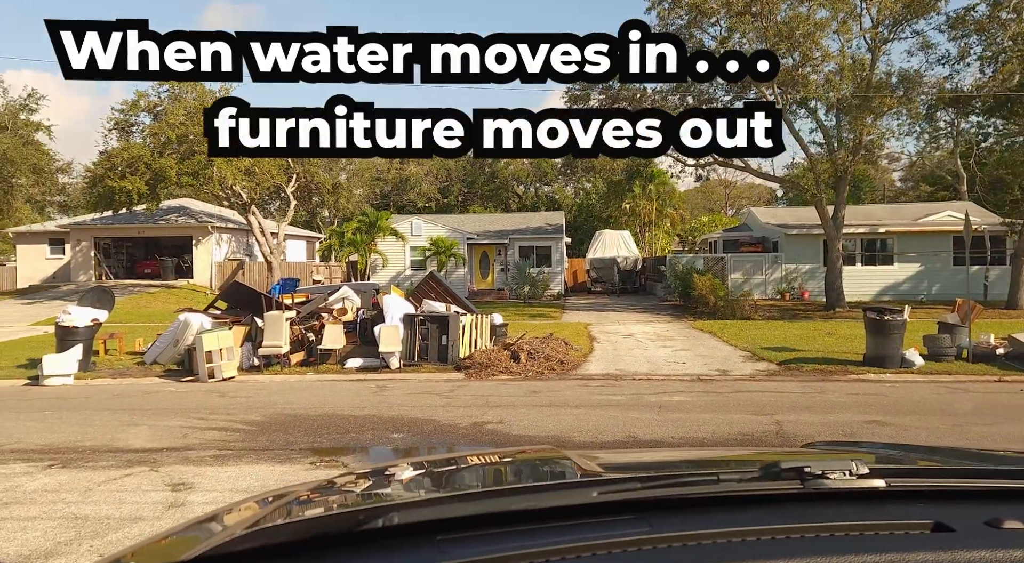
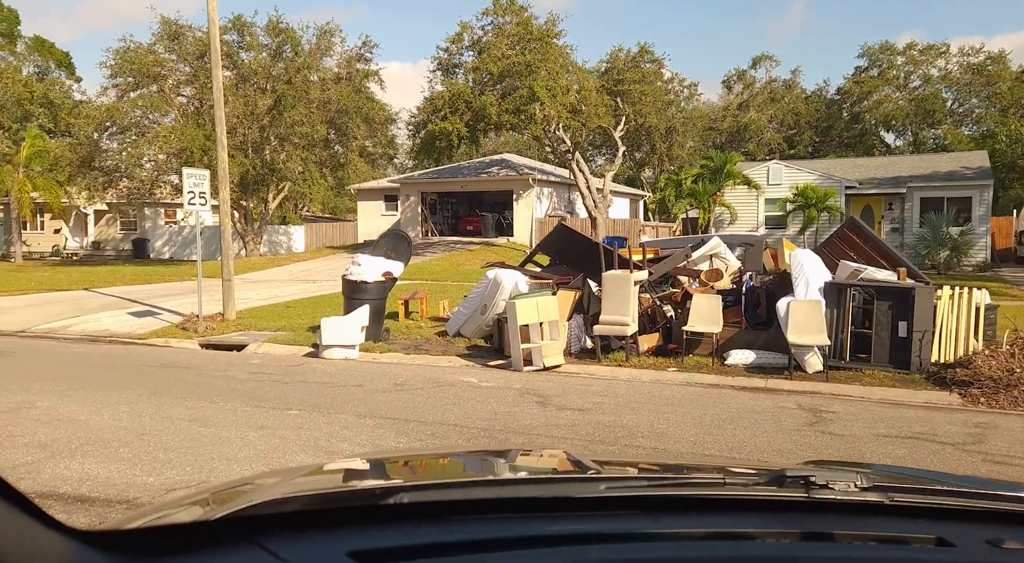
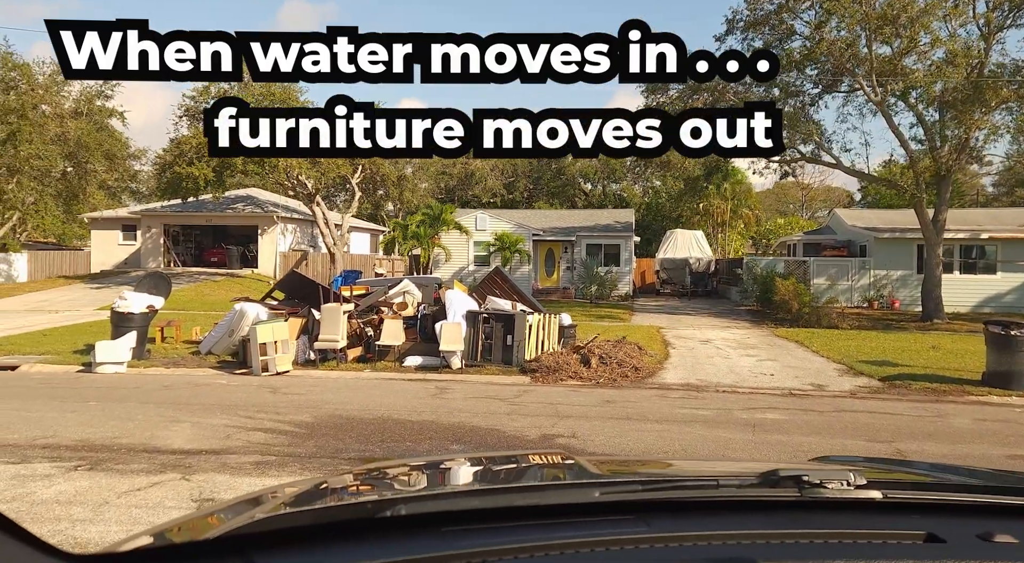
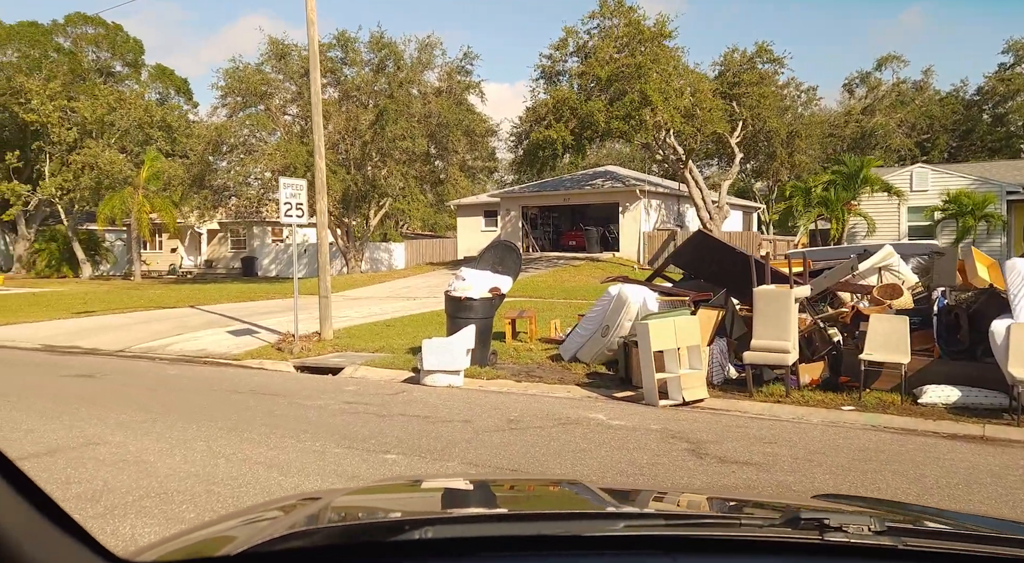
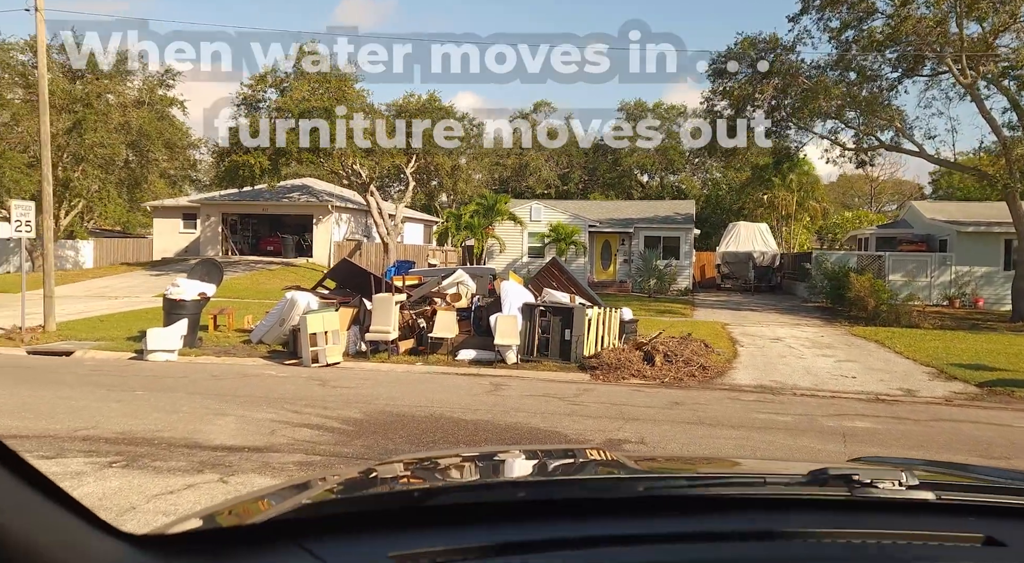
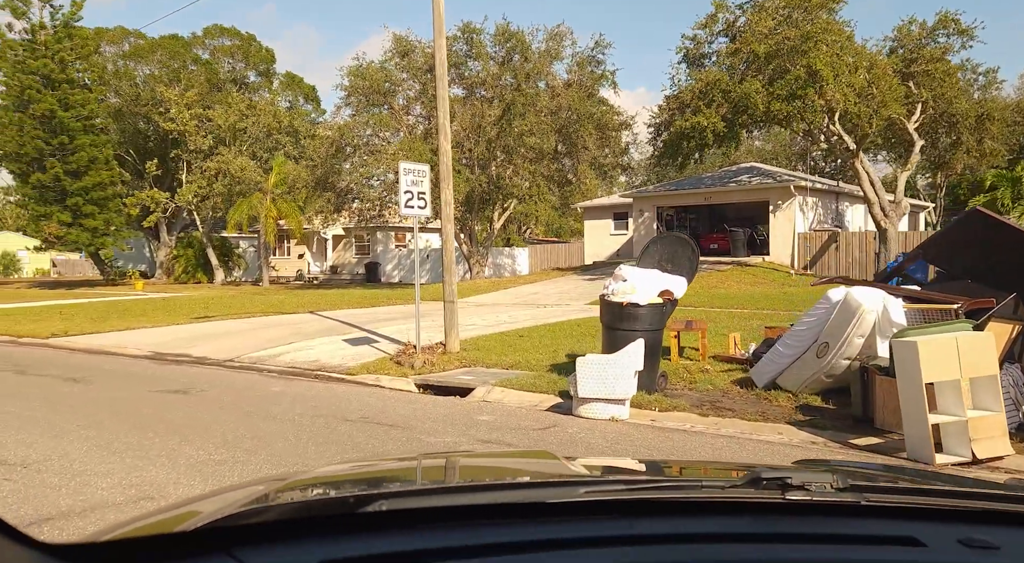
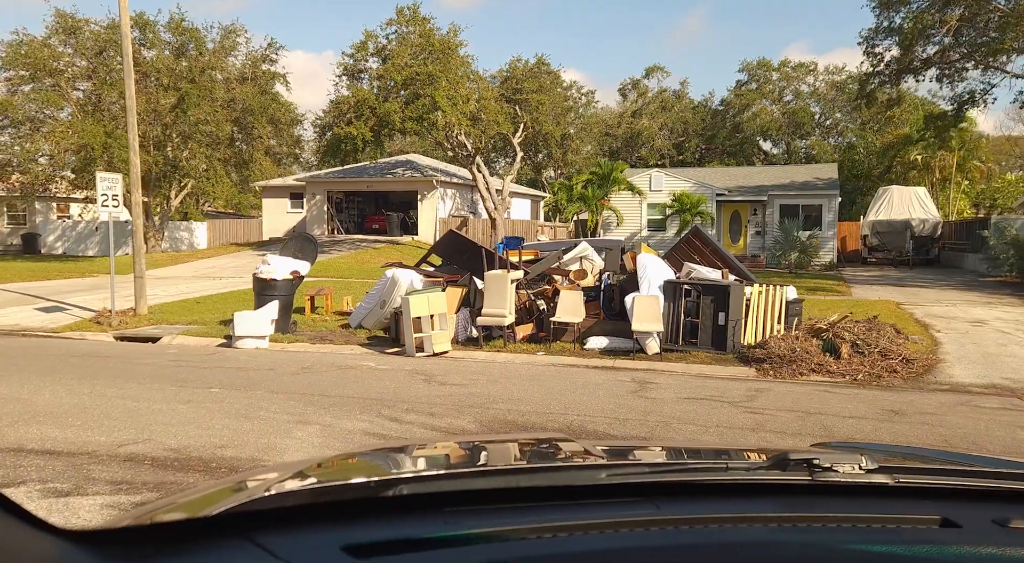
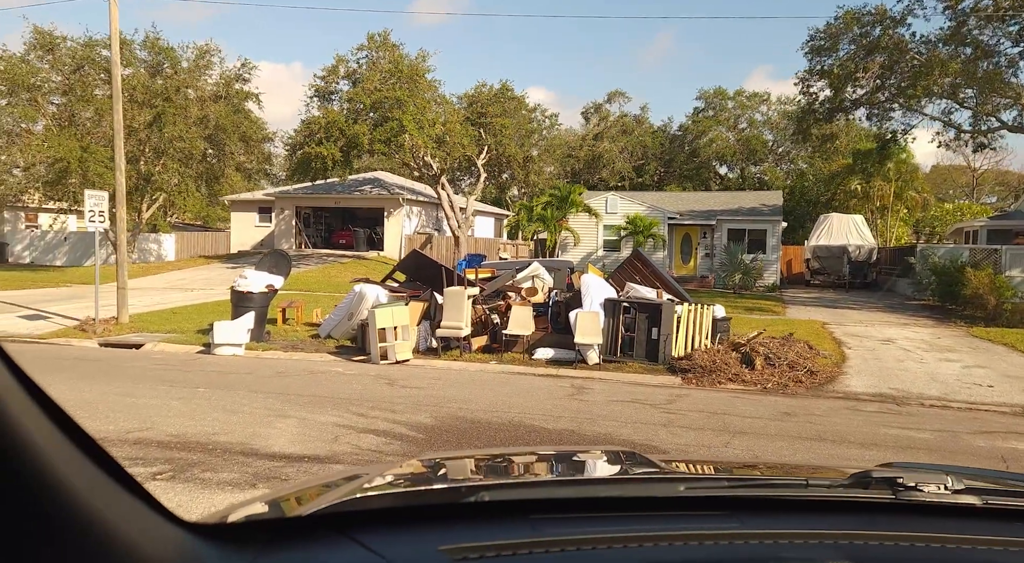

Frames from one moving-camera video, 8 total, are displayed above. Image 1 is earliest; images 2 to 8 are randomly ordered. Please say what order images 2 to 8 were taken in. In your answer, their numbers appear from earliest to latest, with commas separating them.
3, 5, 8, 7, 2, 4, 6
